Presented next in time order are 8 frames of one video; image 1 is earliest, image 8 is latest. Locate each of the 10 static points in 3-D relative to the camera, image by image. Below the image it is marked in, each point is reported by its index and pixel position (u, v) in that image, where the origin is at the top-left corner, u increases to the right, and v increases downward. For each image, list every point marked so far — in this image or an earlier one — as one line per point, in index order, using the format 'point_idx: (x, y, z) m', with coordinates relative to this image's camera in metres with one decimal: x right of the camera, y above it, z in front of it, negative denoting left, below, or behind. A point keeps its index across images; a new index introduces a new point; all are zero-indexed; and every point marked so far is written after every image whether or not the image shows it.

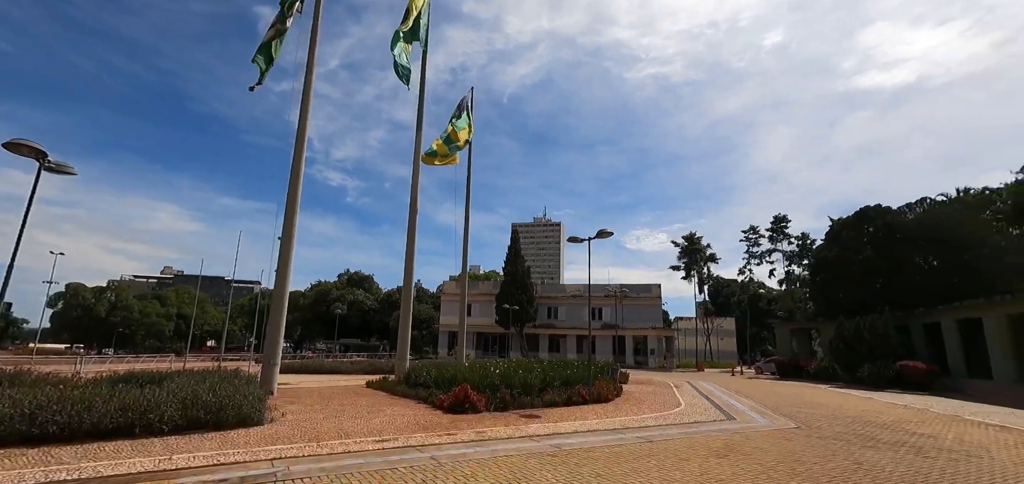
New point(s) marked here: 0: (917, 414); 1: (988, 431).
0: (+14.1, -6.1, +15.3) m
1: (+12.1, -4.8, +10.9) m
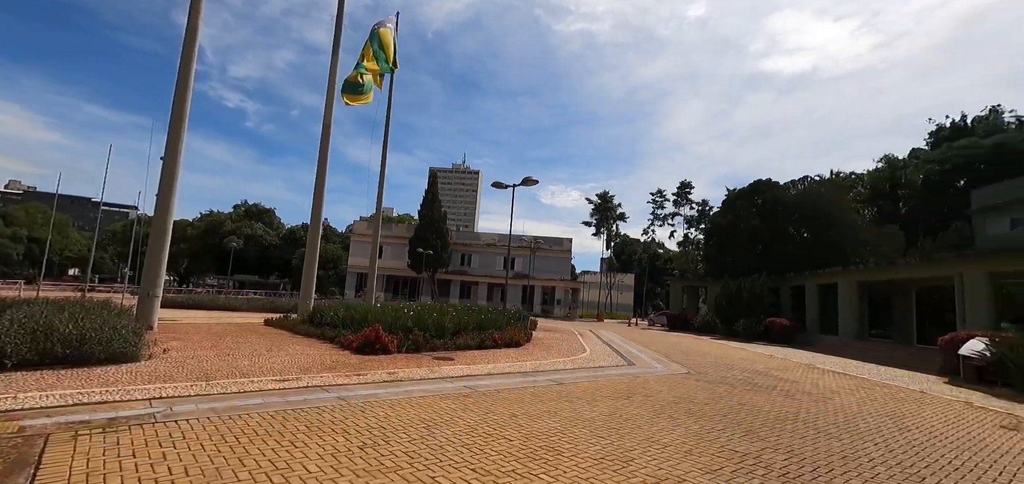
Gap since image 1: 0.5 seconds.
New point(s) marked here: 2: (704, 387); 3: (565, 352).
0: (+10.7, -5.0, +17.9) m
1: (+9.6, -4.1, +13.1) m
2: (+4.2, -3.2, +9.4) m
3: (+2.0, -4.3, +16.8) m
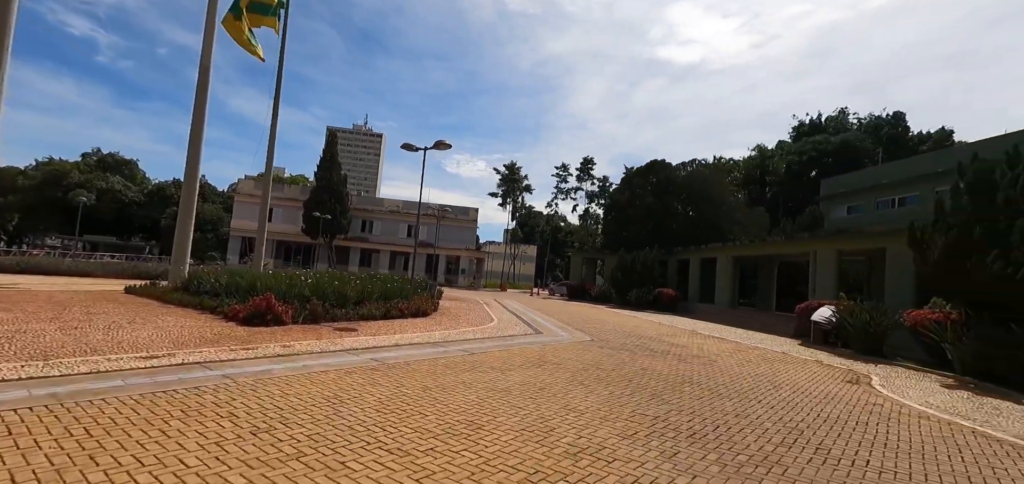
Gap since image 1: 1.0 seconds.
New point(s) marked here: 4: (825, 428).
0: (+6.7, -3.9, +19.8) m
1: (+6.7, -3.4, +14.8) m
2: (+2.2, -2.6, +10.0) m
3: (-1.5, -3.1, +16.9) m
4: (+3.2, -1.9, +4.4) m
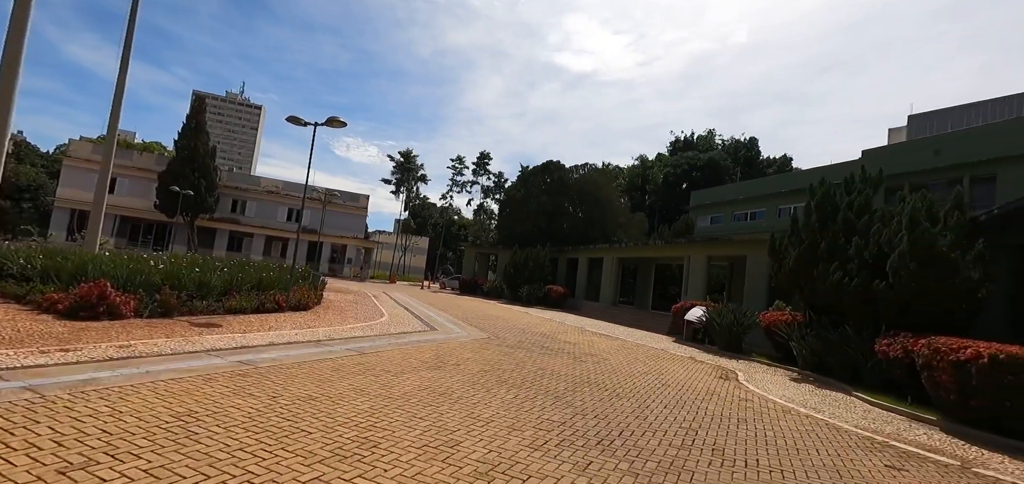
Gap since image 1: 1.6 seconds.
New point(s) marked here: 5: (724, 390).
0: (+1.9, -3.9, +20.5) m
1: (+3.1, -3.5, +15.7) m
2: (-0.2, -2.5, +9.9) m
3: (-5.4, -2.7, +15.7) m
4: (+2.2, -2.0, +4.7) m
5: (+3.8, -2.6, +7.7) m
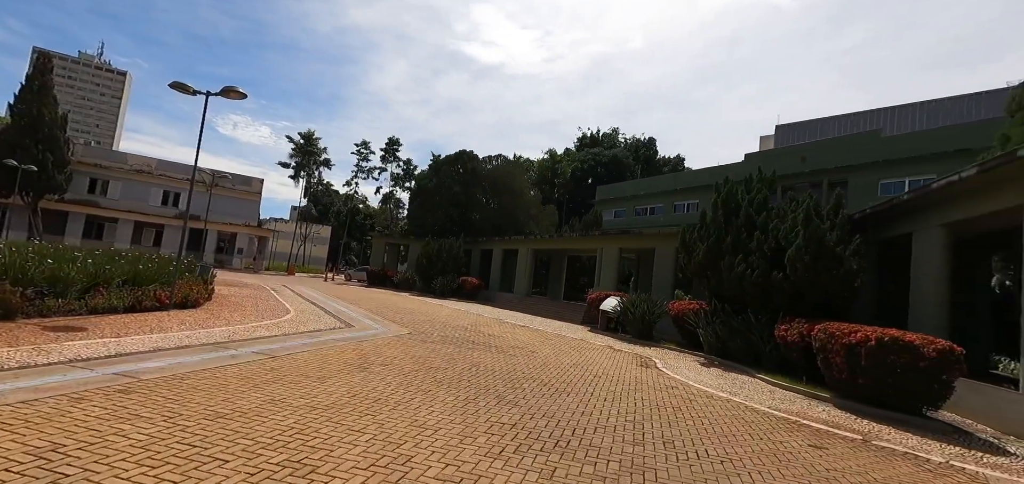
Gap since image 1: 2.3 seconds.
0: (-1.8, -3.5, +20.3) m
1: (+0.3, -3.3, +15.8) m
2: (-1.7, -2.4, +9.5) m
3: (-8.0, -2.3, +14.2) m
4: (+1.7, -2.0, +4.8) m
5: (+2.6, -2.5, +8.1) m
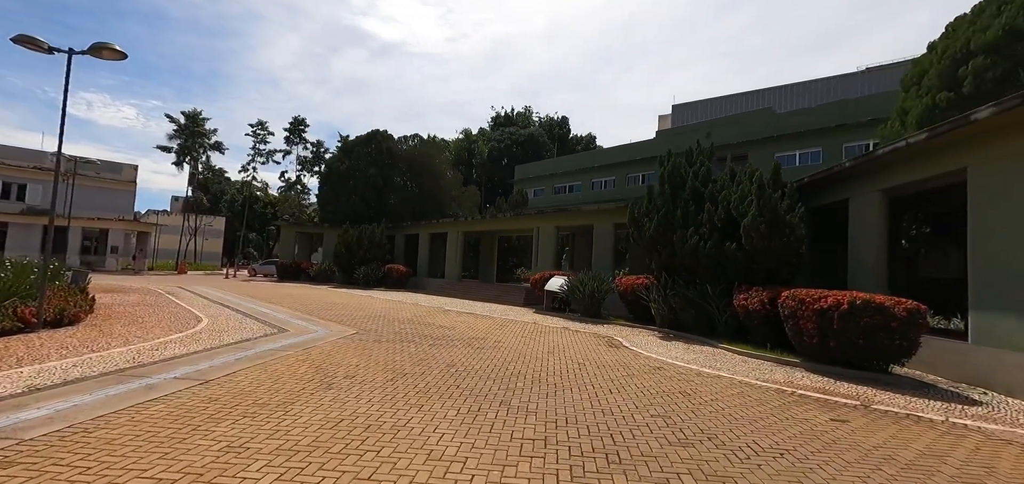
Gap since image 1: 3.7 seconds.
0: (-4.3, -2.9, +19.2) m
1: (-1.4, -2.7, +15.1) m
2: (-2.4, -2.1, +8.6) m
3: (-9.4, -2.3, +12.0) m
4: (+1.8, -1.8, +4.6) m
5: (+2.1, -2.2, +7.9) m
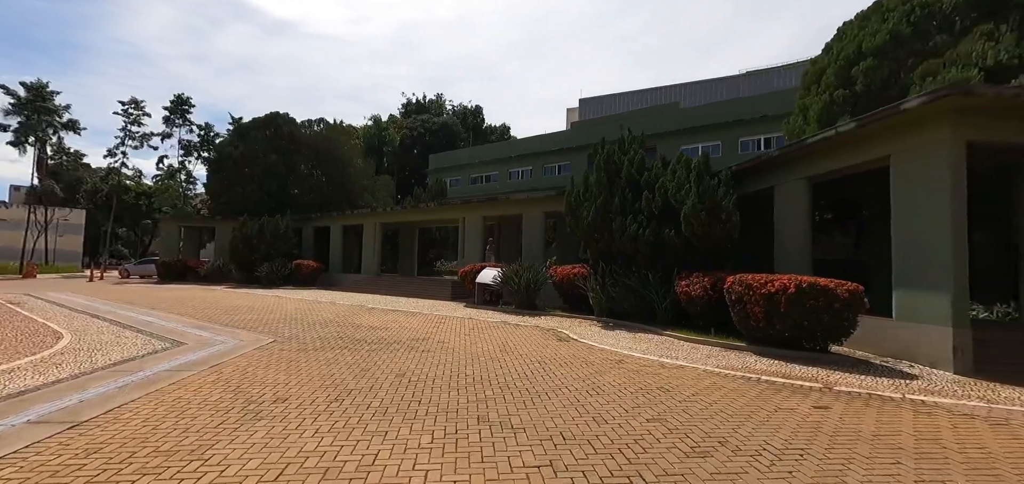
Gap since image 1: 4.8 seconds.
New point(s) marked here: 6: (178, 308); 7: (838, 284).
0: (-7.2, -2.7, +17.6) m
1: (-3.6, -2.4, +14.1) m
2: (-3.2, -2.0, +7.5) m
3: (-10.7, -2.2, +9.5) m
4: (+1.6, -1.7, +4.3) m
5: (+1.3, -2.0, +7.7) m
6: (-12.6, -2.7, +17.1) m
7: (+4.9, -0.6, +6.5) m
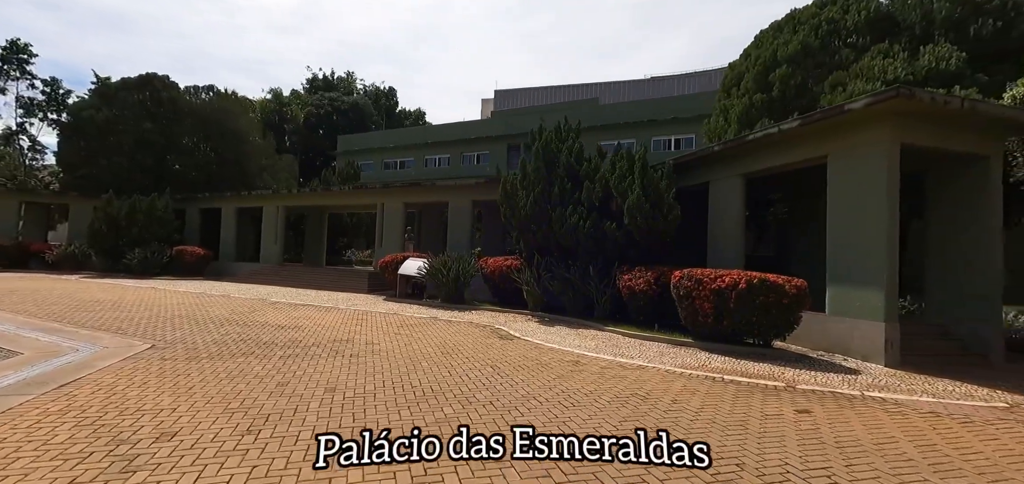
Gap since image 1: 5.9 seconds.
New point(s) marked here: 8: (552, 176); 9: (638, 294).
0: (-9.8, -2.1, +15.2) m
1: (-5.6, -2.1, +12.5) m
2: (-4.0, -1.8, +6.0) m
3: (-11.8, -1.8, +6.6) m
4: (+1.4, -1.6, +3.9) m
5: (+0.4, -1.8, +7.1) m
6: (-15.1, -2.0, +13.6) m
7: (+4.2, -0.6, +6.7) m
8: (+1.2, +1.7, +11.9) m
9: (+2.7, -1.1, +9.1) m
